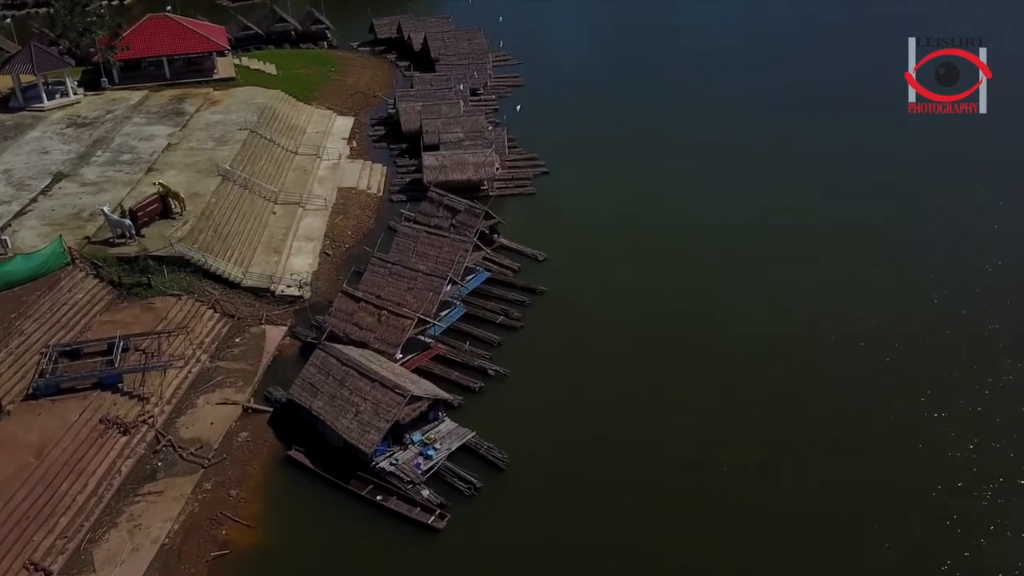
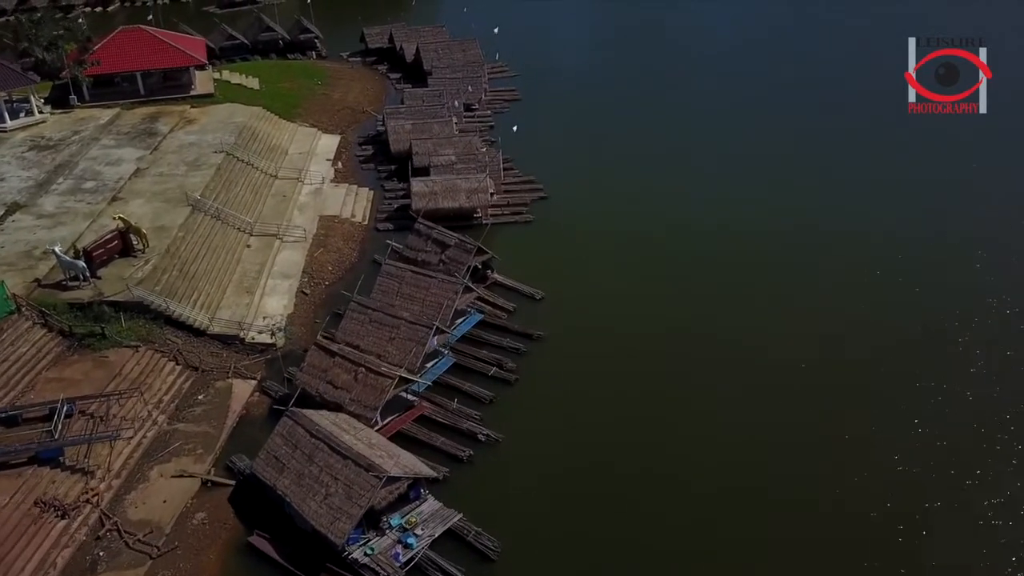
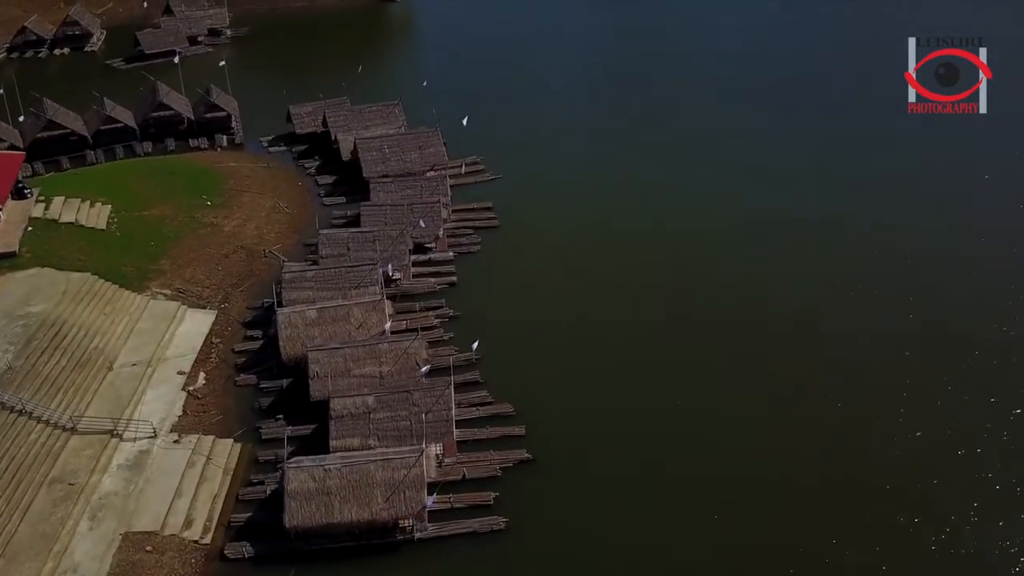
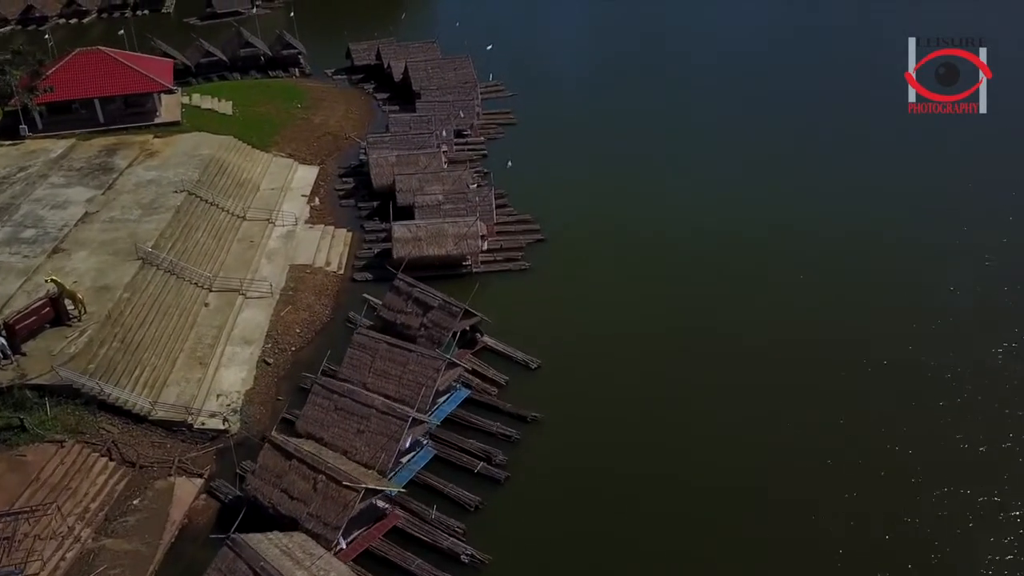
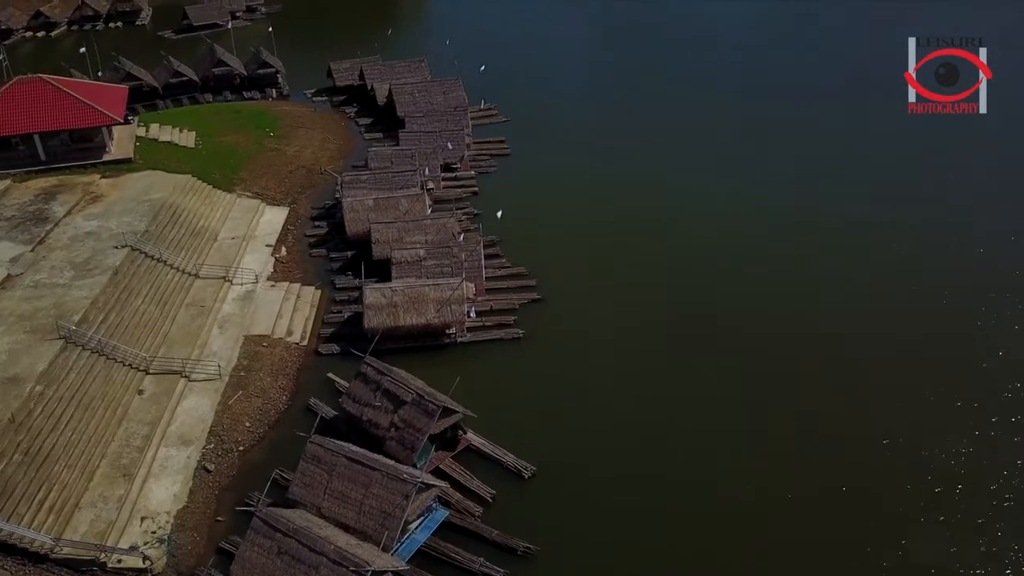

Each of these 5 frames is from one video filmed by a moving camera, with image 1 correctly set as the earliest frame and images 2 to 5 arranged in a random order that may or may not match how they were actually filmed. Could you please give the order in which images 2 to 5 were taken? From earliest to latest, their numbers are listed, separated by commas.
2, 4, 5, 3
